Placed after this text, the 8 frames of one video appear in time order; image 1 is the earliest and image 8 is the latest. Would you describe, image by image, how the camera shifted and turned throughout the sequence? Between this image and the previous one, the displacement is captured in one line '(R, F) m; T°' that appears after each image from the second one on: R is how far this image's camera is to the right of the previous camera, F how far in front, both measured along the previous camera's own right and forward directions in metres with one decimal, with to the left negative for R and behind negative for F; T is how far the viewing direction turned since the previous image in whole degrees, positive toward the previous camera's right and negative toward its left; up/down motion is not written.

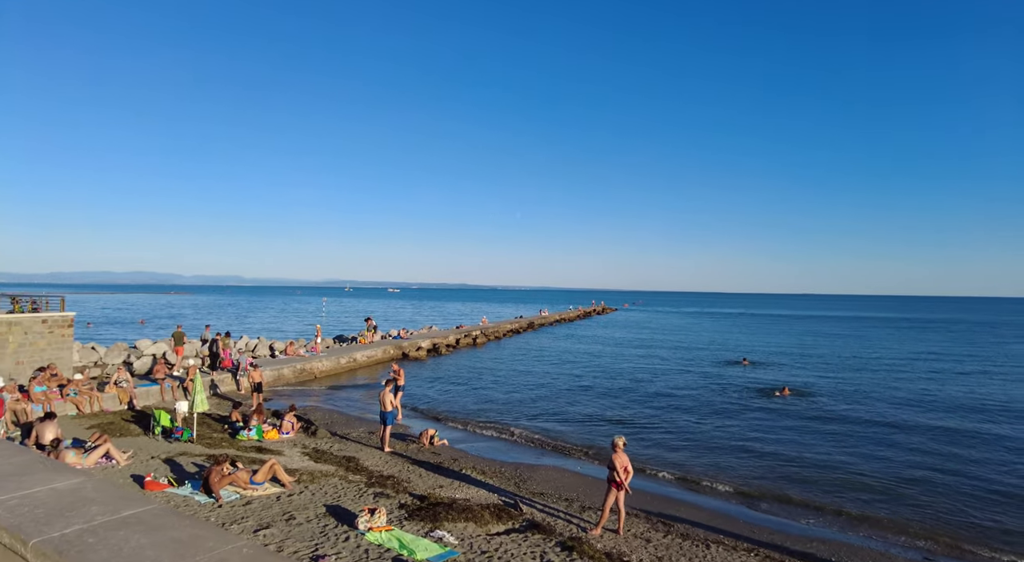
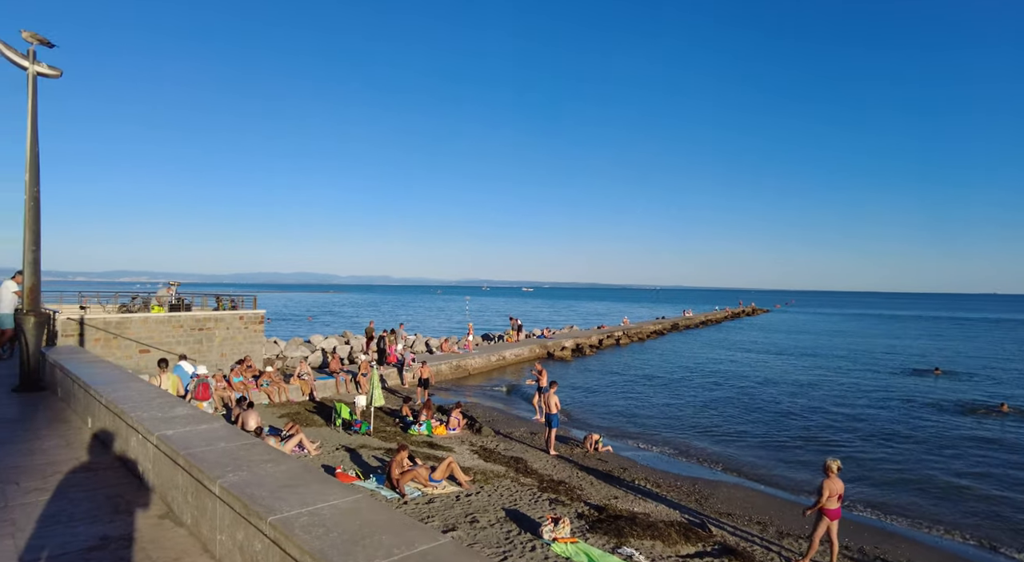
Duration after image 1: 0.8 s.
(-0.9, +0.5) m; -13°
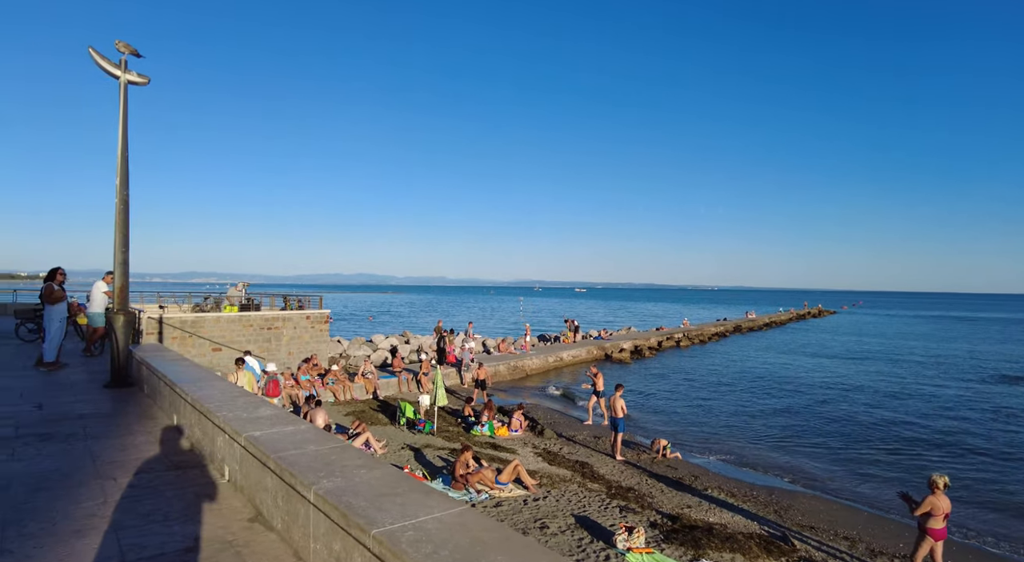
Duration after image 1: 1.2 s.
(-0.3, +0.2) m; -5°
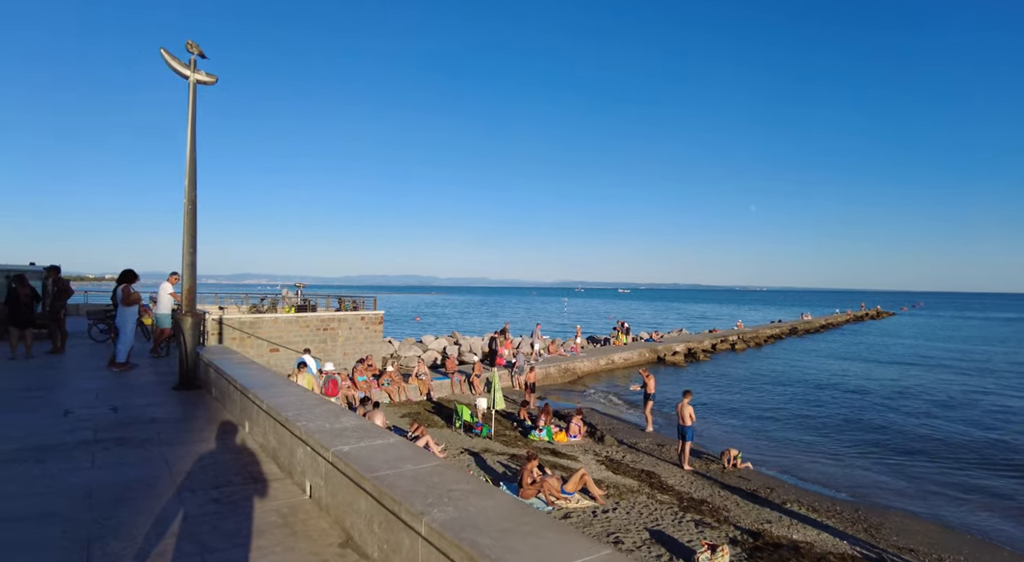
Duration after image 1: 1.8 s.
(-0.4, +0.4) m; -4°
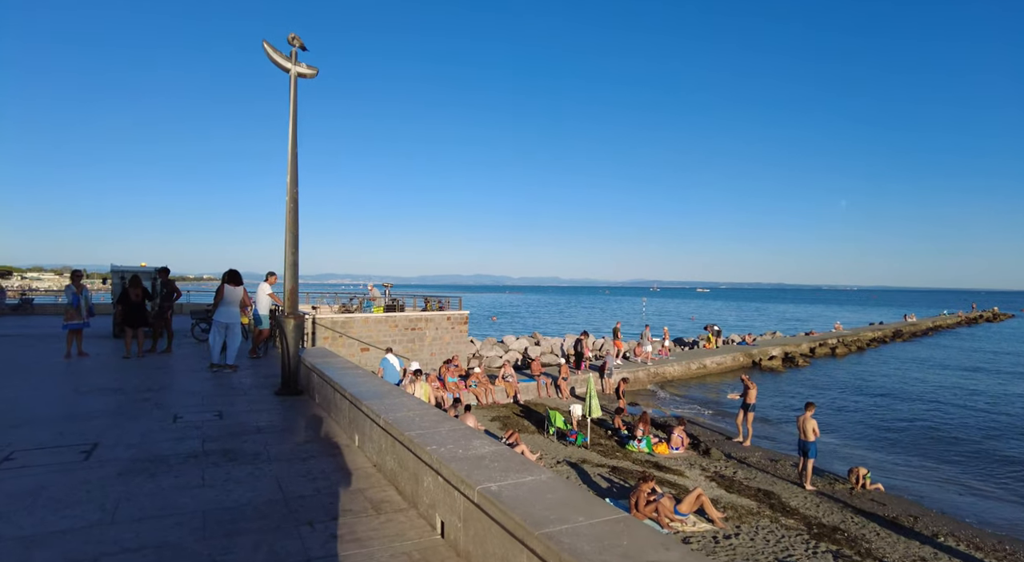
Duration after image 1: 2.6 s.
(-0.6, +0.7) m; -7°
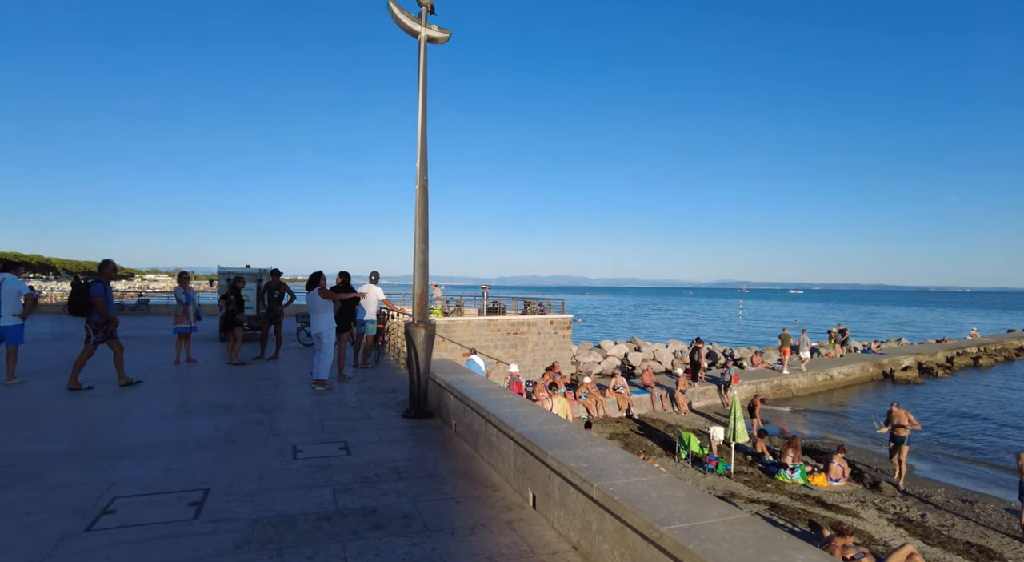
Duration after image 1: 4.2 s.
(-1.1, +1.4) m; -8°
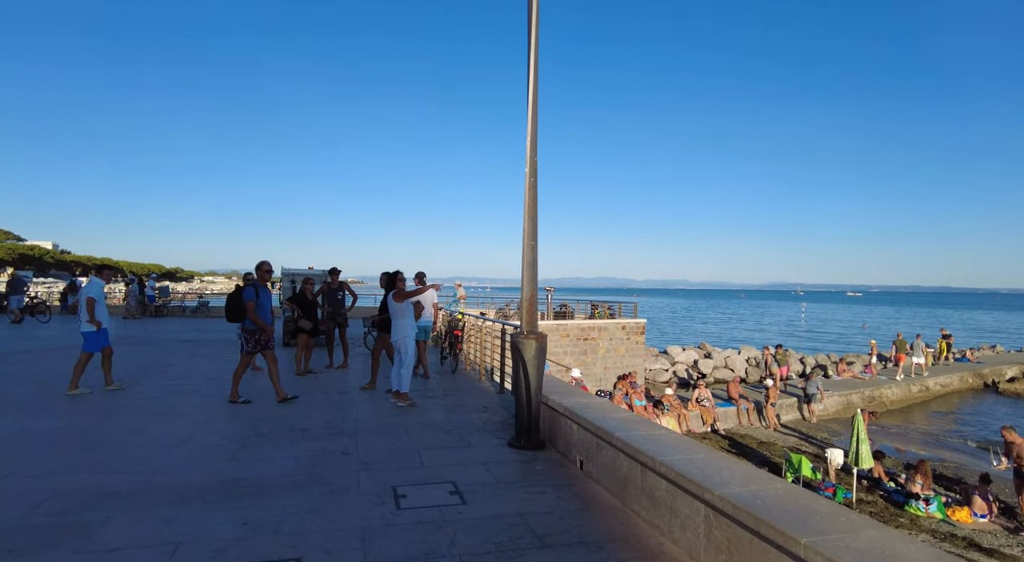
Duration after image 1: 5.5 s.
(-0.8, +1.1) m; -4°
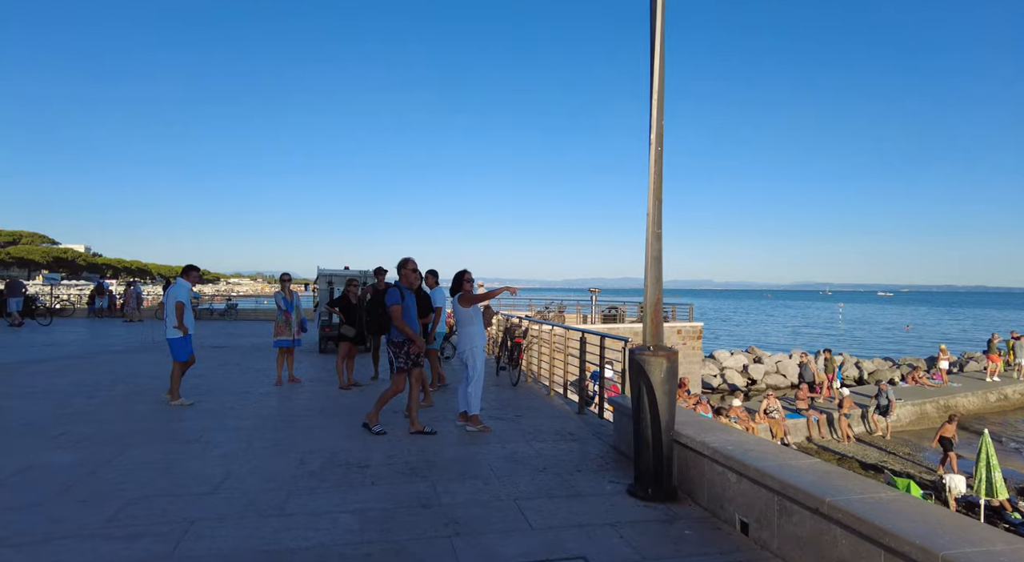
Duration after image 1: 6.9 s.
(-0.7, +1.1) m; -2°
